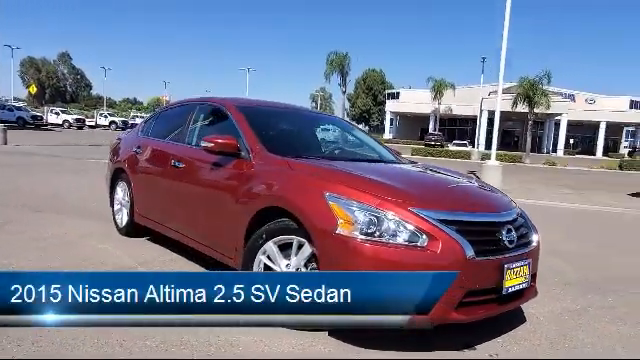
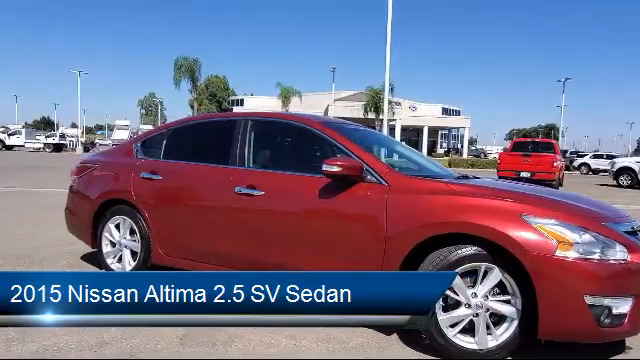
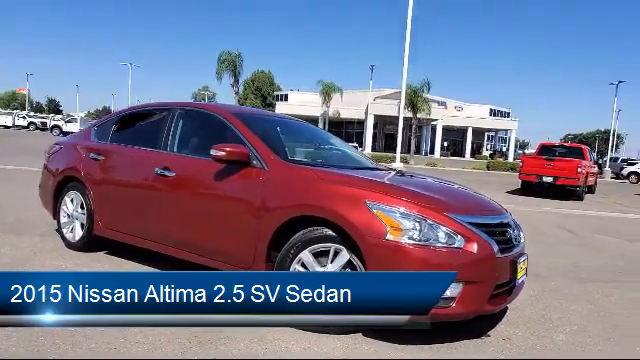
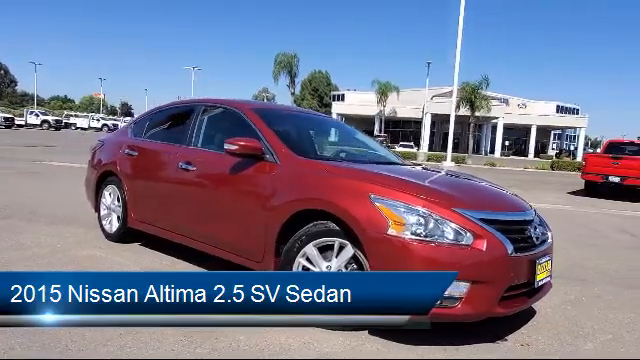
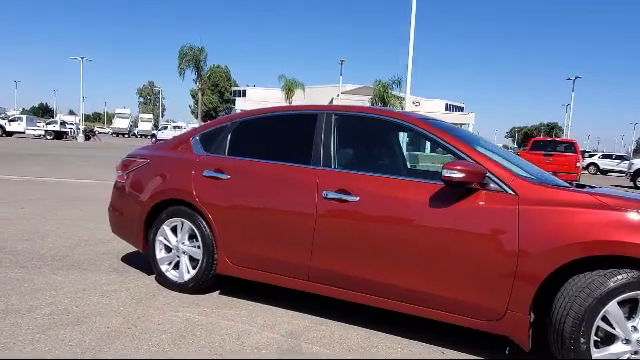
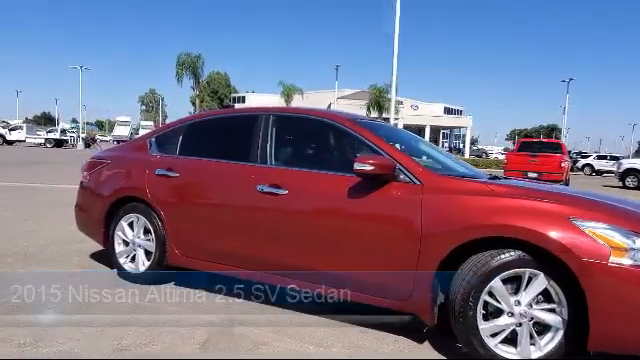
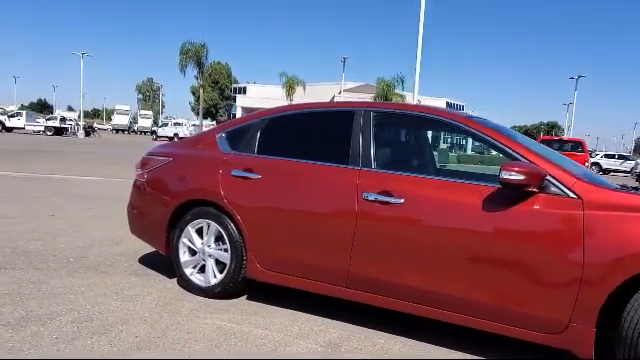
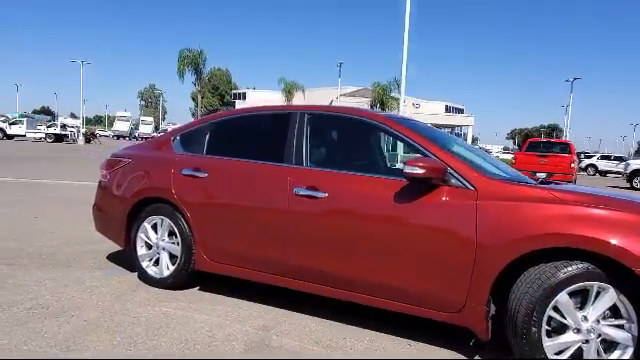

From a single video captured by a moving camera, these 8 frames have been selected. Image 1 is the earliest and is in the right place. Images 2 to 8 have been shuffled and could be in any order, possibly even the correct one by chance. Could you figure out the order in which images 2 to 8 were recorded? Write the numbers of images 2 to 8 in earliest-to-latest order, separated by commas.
4, 3, 2, 6, 8, 5, 7
